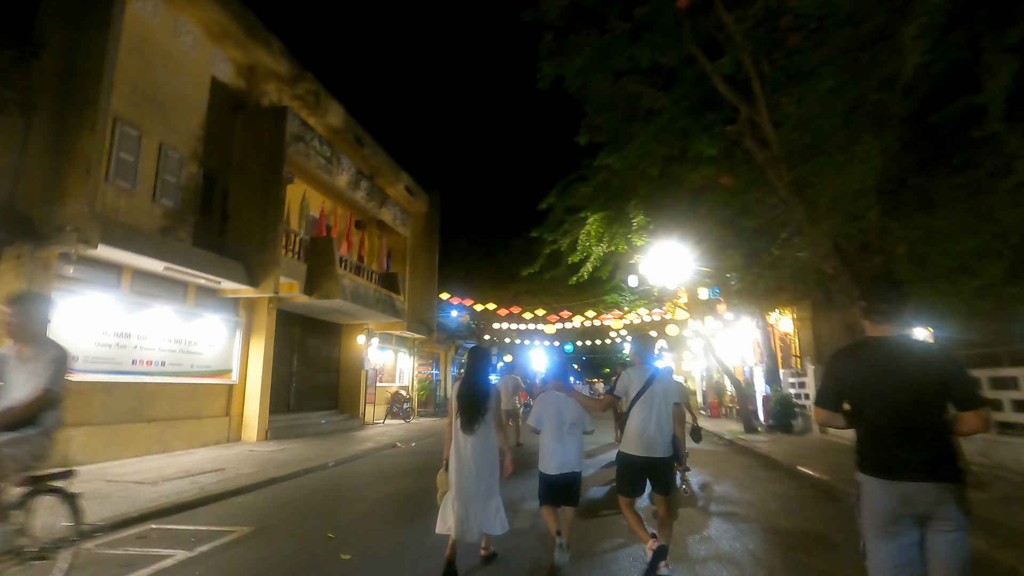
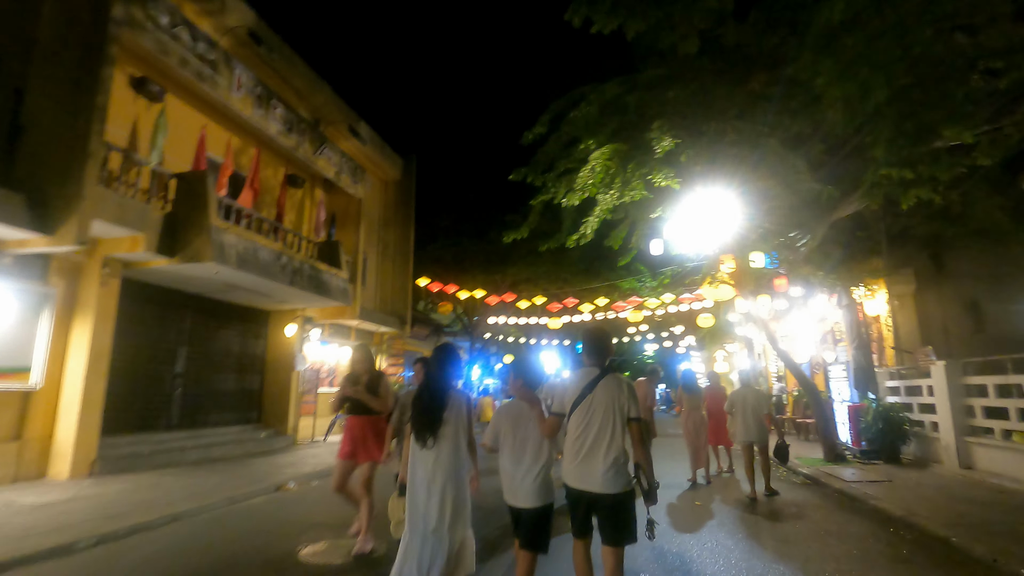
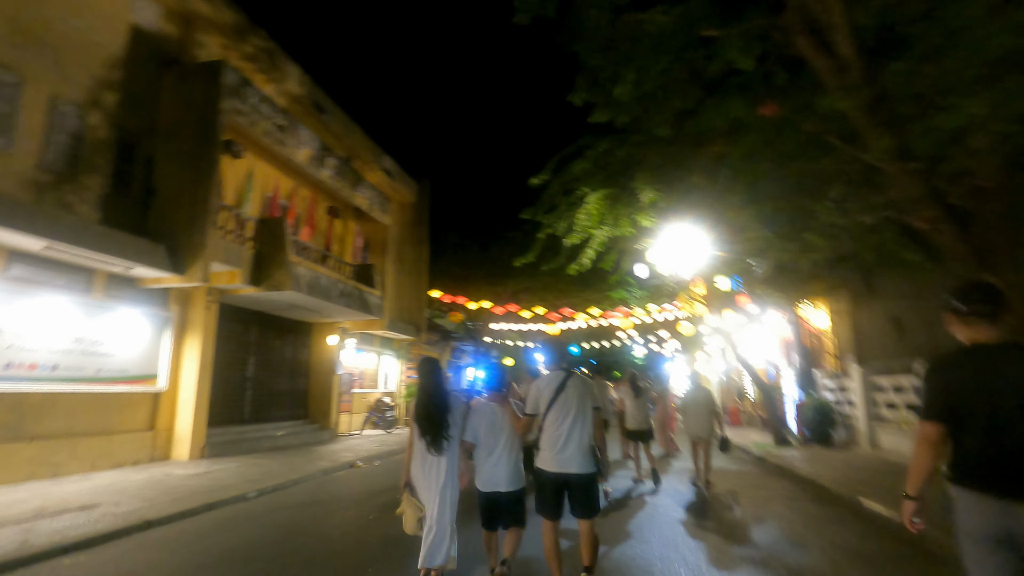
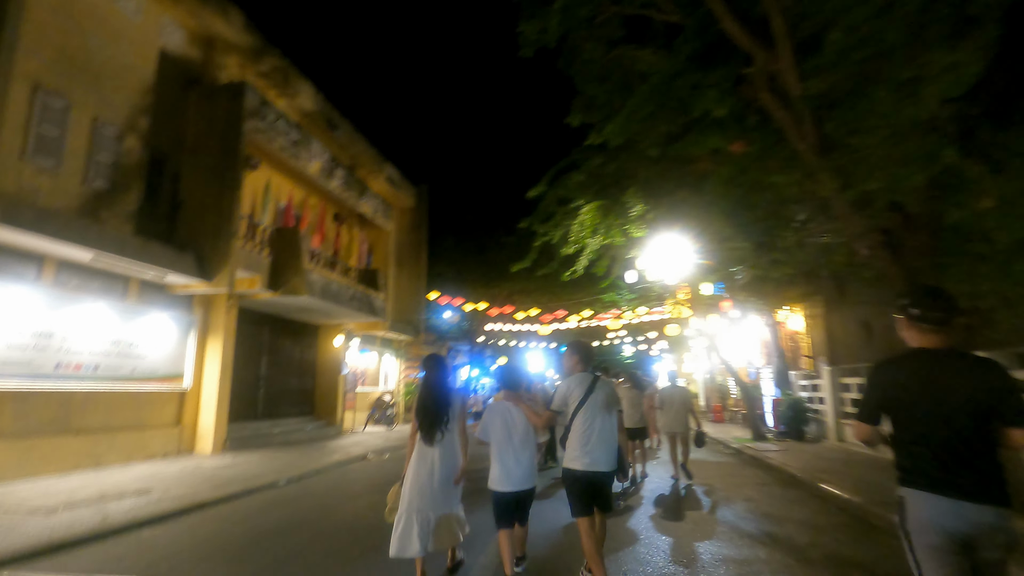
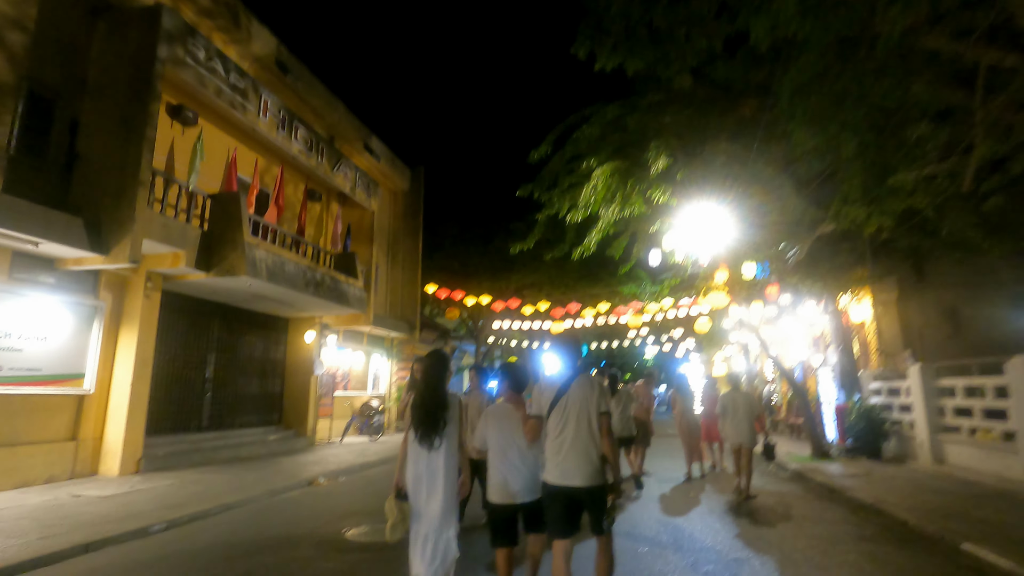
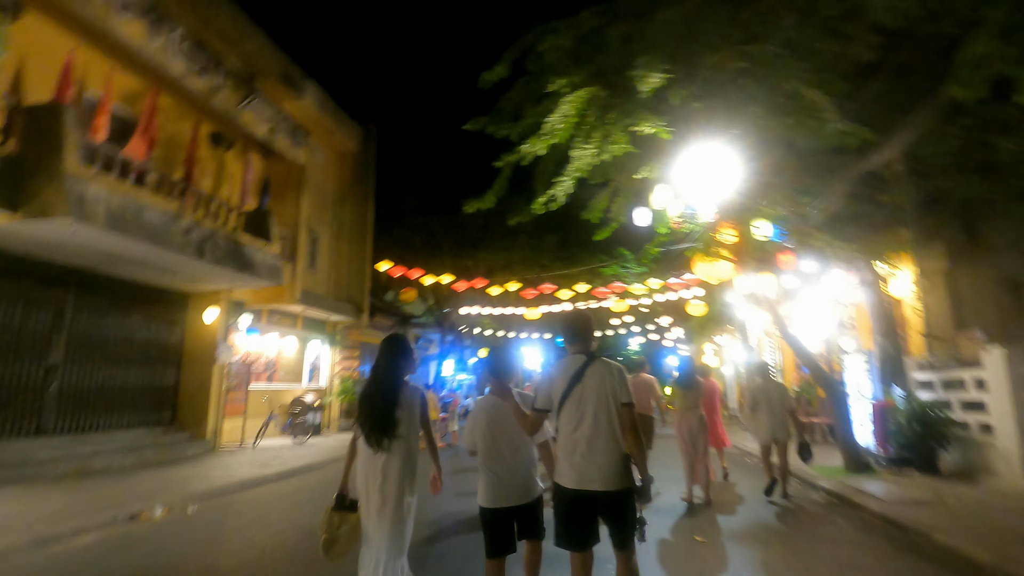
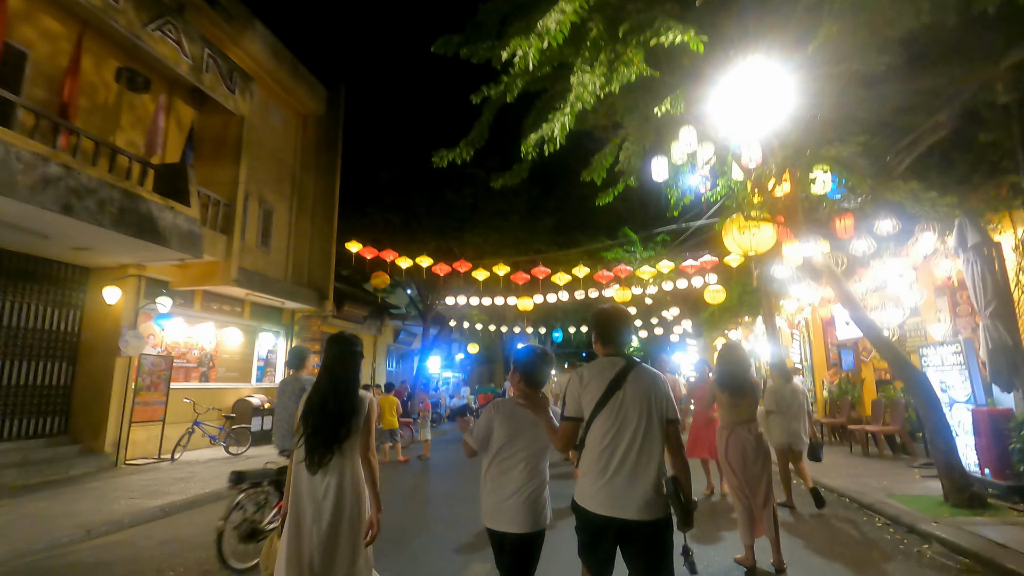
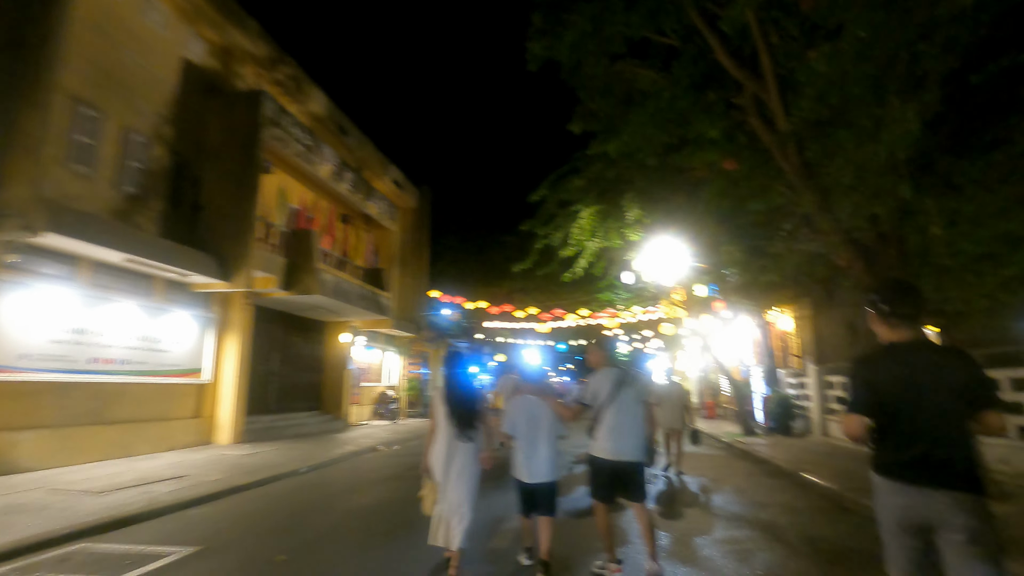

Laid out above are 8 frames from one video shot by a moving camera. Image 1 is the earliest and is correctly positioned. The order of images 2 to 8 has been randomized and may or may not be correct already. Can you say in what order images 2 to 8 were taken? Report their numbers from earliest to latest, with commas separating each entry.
8, 4, 3, 5, 2, 6, 7
